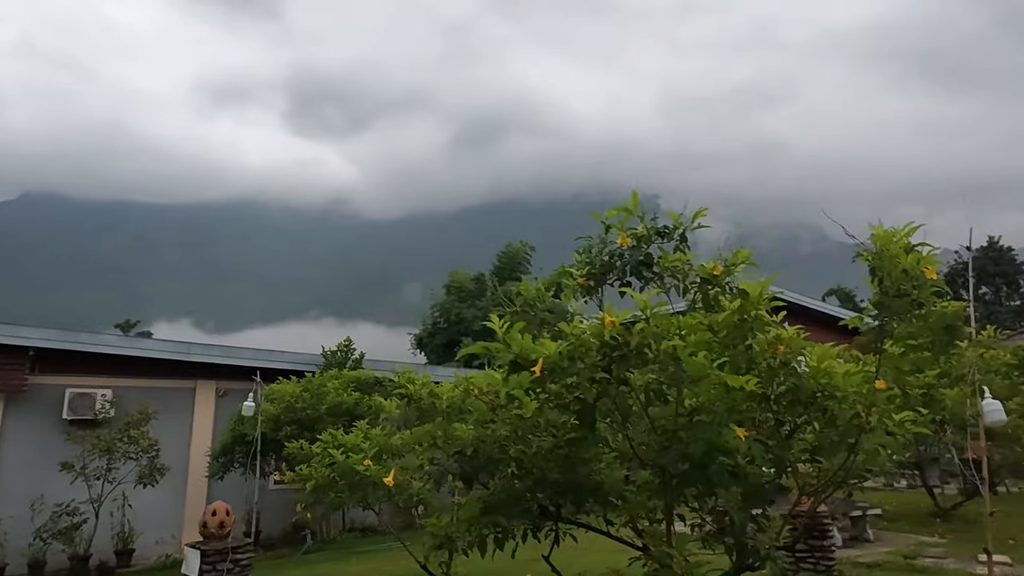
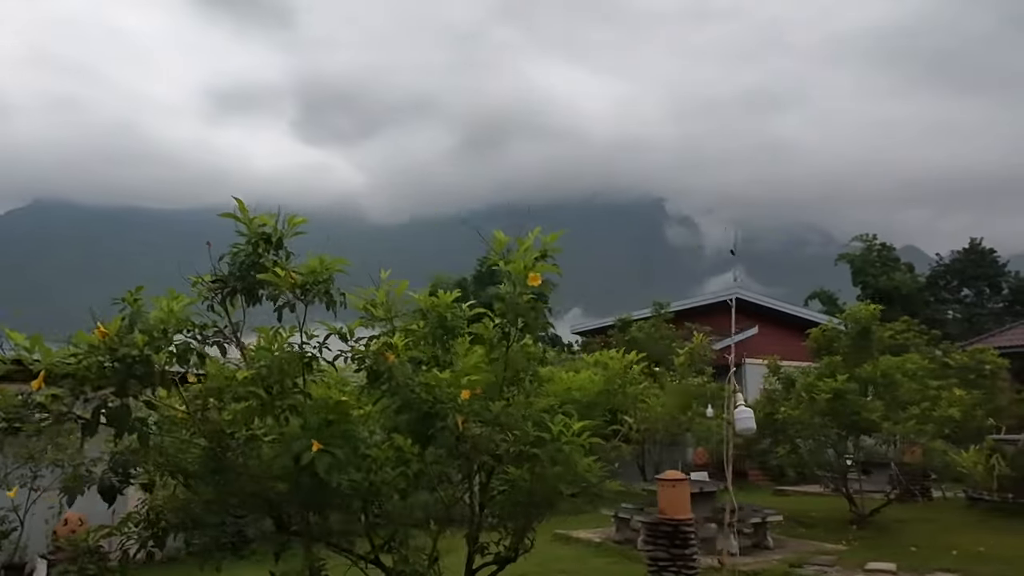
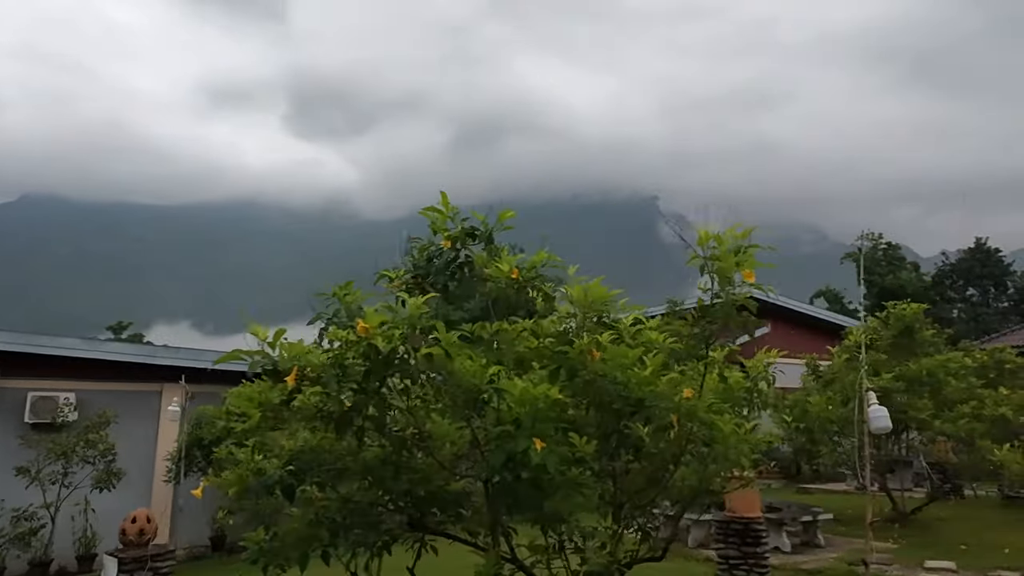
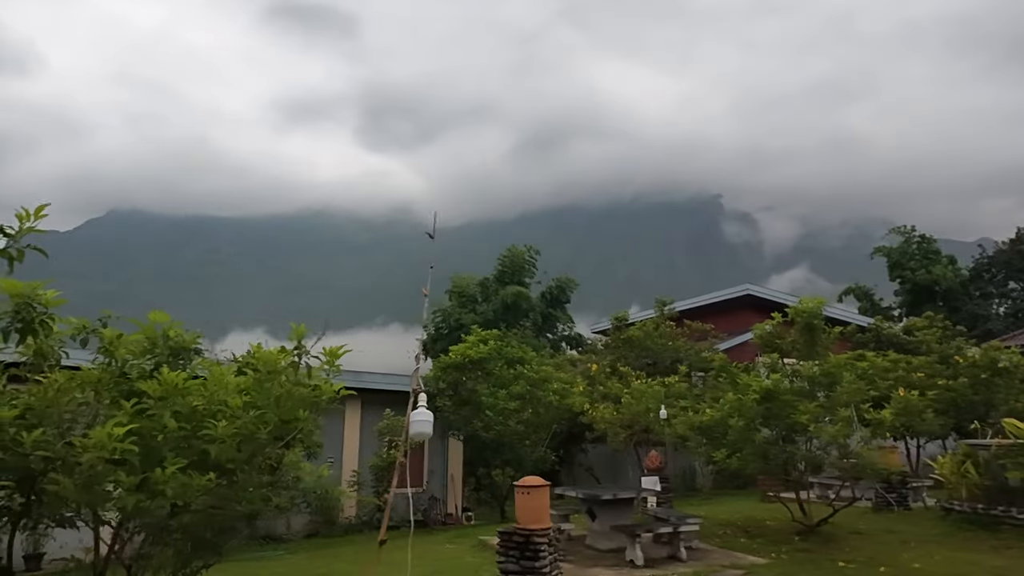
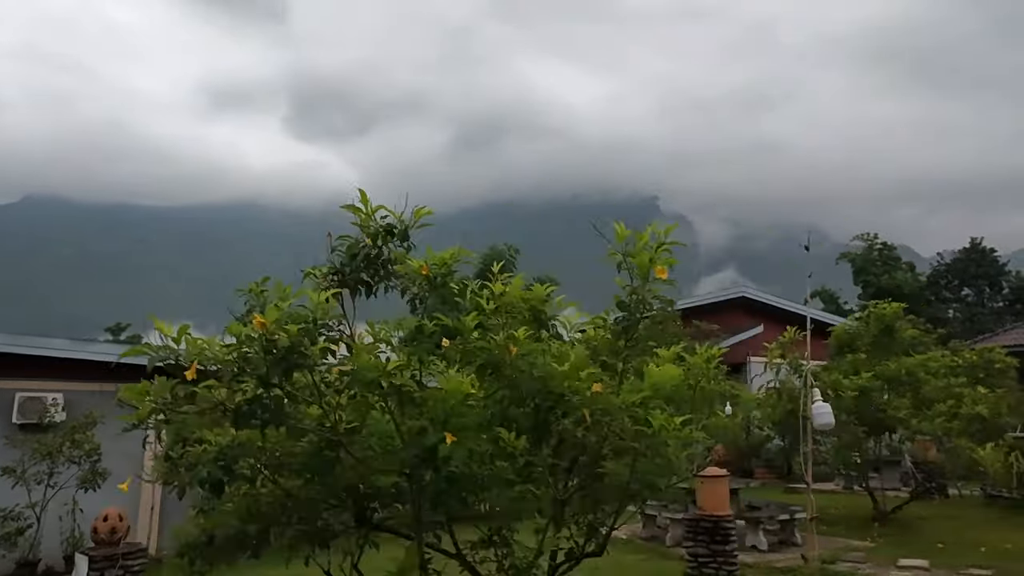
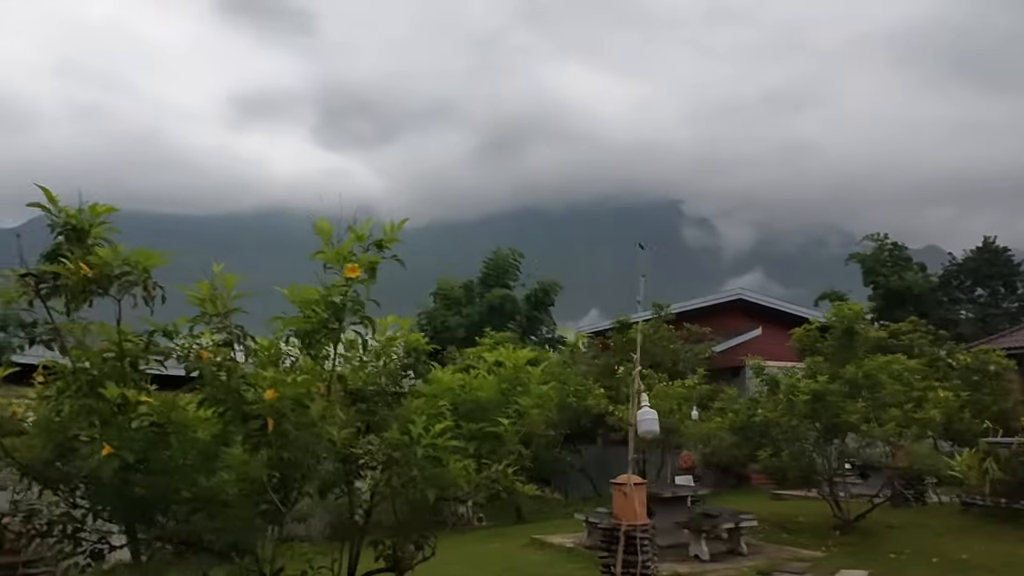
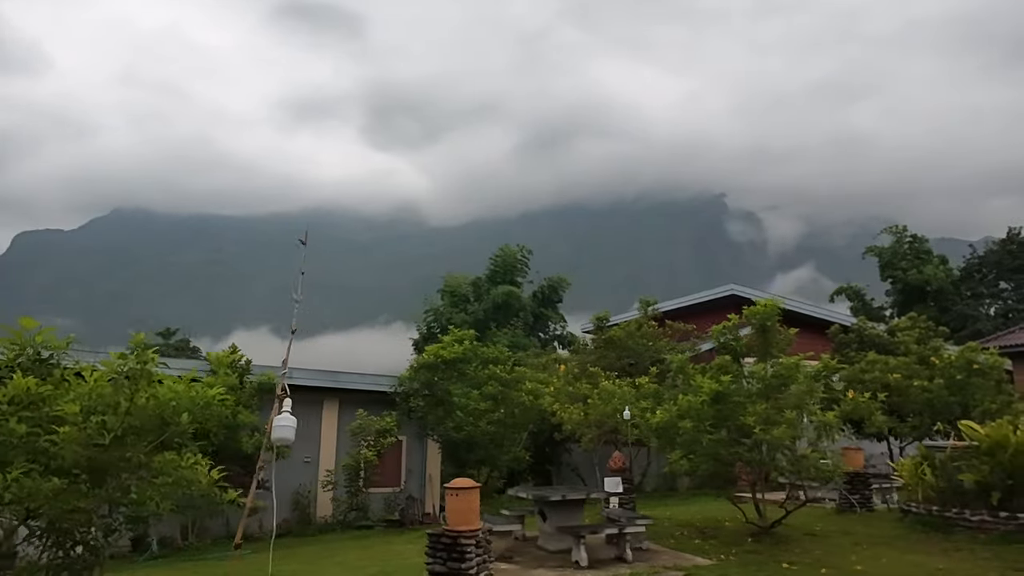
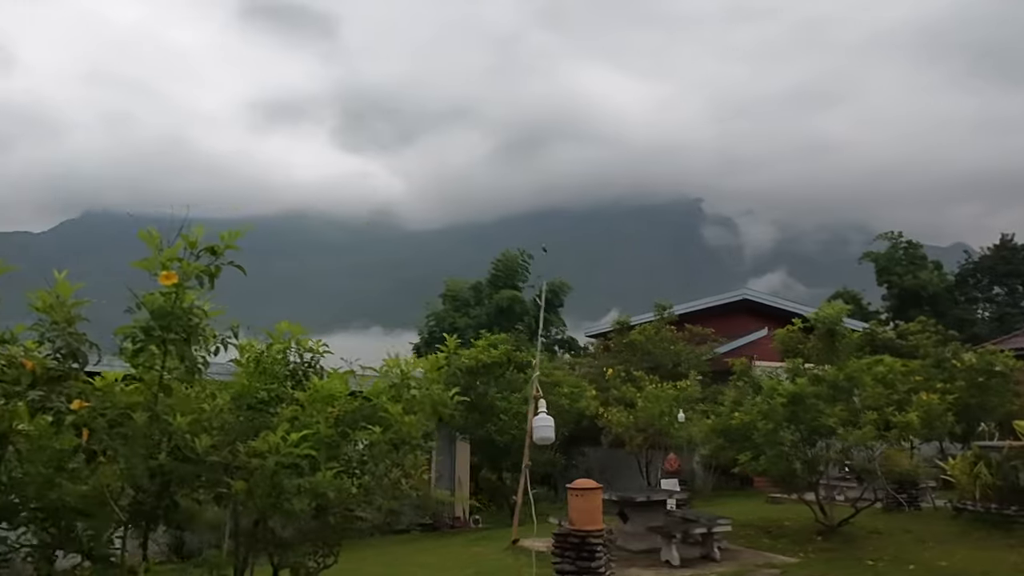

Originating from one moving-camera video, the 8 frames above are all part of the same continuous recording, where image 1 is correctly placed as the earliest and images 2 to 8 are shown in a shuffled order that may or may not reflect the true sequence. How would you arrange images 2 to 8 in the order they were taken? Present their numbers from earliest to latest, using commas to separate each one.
3, 5, 2, 6, 8, 4, 7
